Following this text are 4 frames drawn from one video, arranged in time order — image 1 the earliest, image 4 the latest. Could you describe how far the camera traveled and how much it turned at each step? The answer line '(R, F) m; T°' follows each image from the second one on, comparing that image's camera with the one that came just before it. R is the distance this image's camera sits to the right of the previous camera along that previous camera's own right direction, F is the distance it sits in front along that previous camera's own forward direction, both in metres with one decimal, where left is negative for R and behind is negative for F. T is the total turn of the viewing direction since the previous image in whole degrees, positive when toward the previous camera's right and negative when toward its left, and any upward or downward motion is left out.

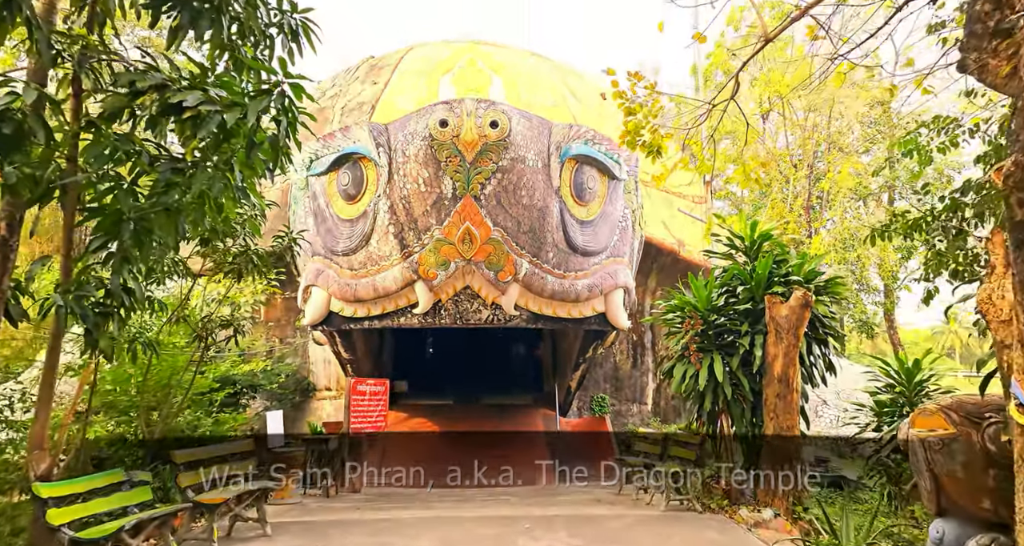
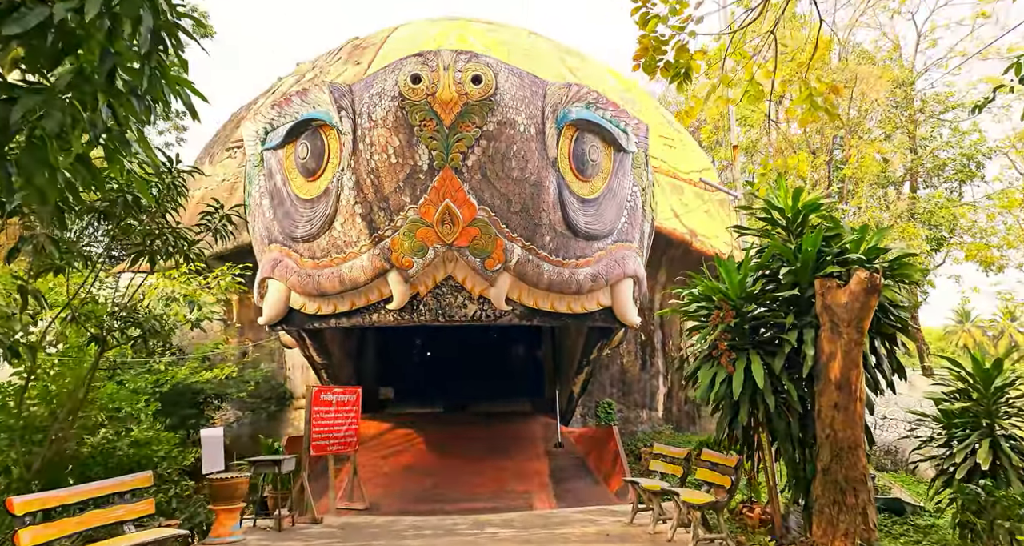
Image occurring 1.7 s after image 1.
(+0.1, +1.1) m; 0°
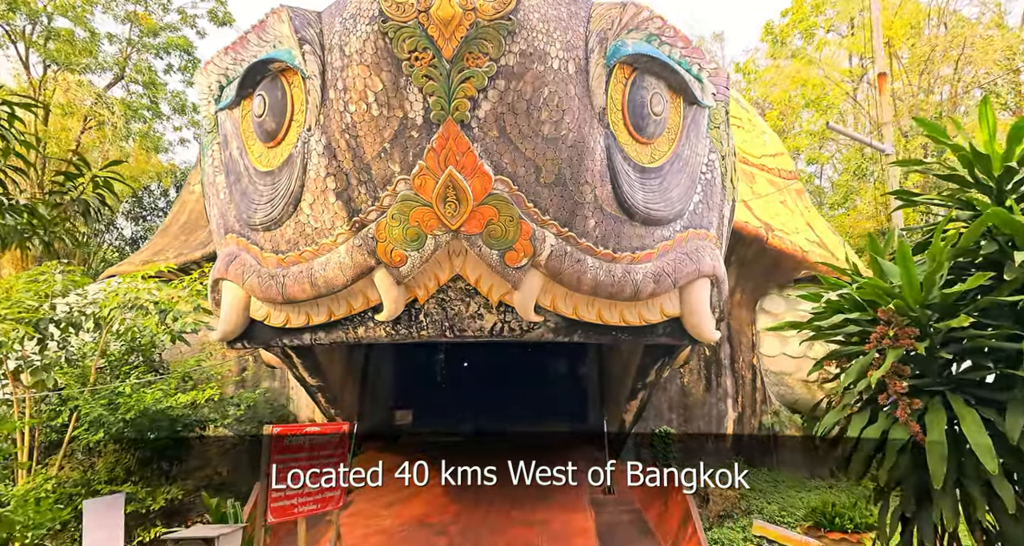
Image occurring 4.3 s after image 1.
(+0.1, +1.7) m; -4°
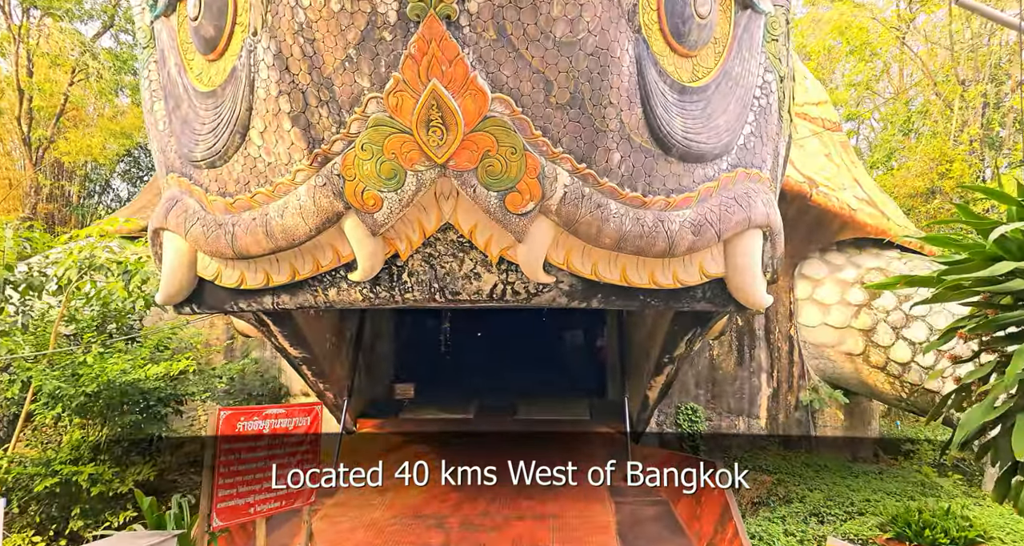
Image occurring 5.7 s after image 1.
(+0.1, +0.9) m; -2°
